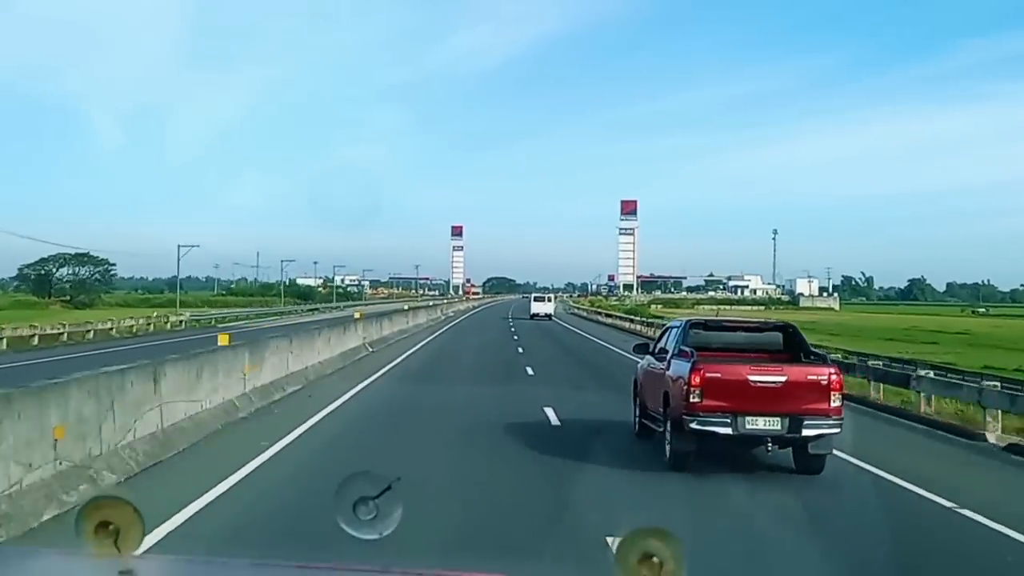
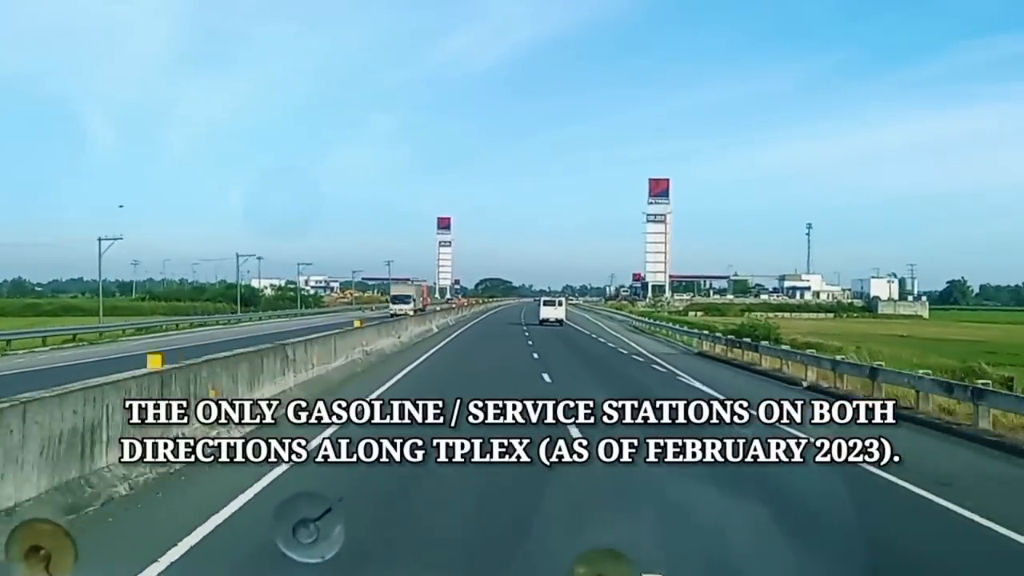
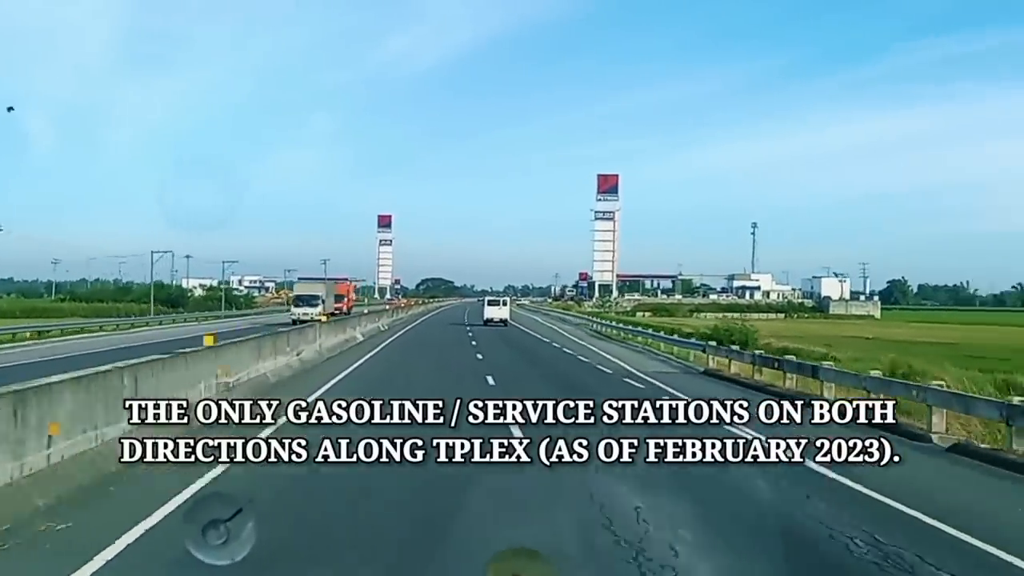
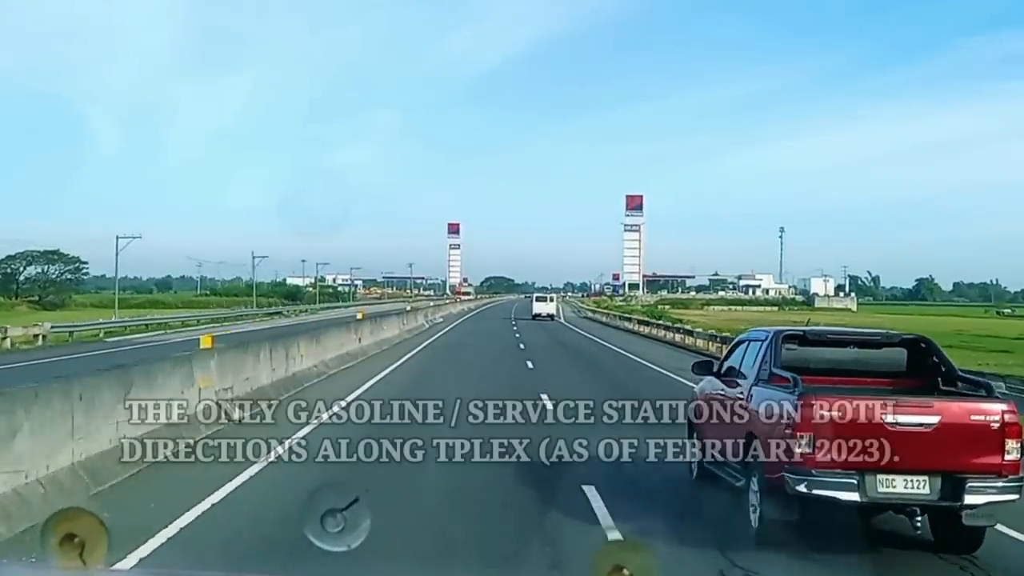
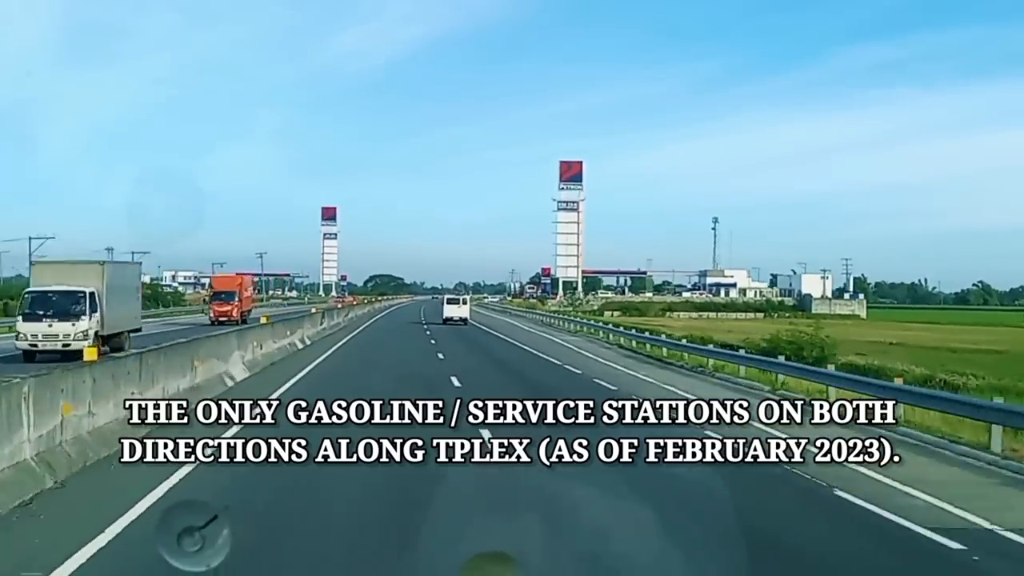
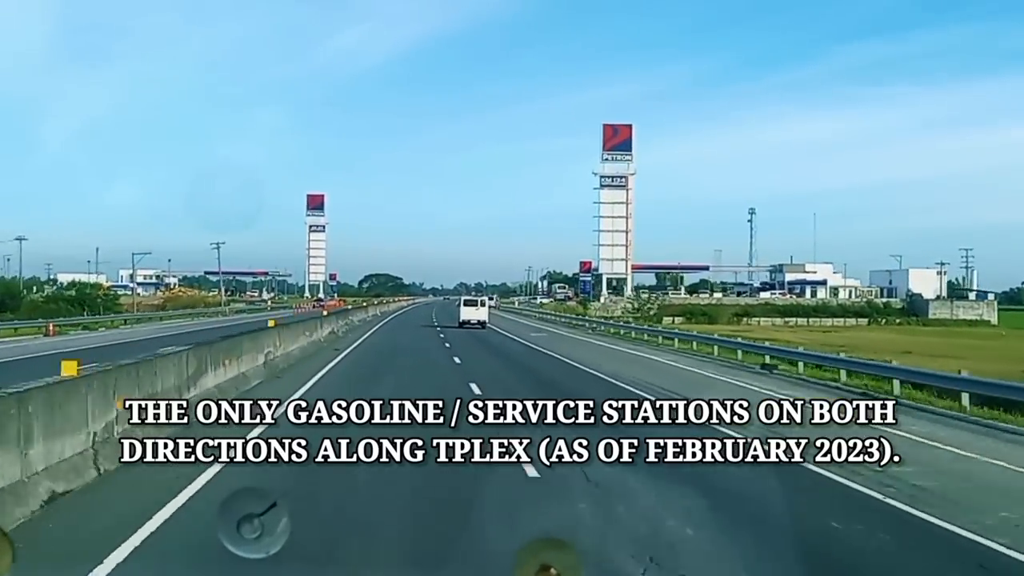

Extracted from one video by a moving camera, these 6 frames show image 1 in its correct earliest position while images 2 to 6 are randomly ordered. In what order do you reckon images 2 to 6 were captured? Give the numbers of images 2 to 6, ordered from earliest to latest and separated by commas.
4, 2, 3, 5, 6
